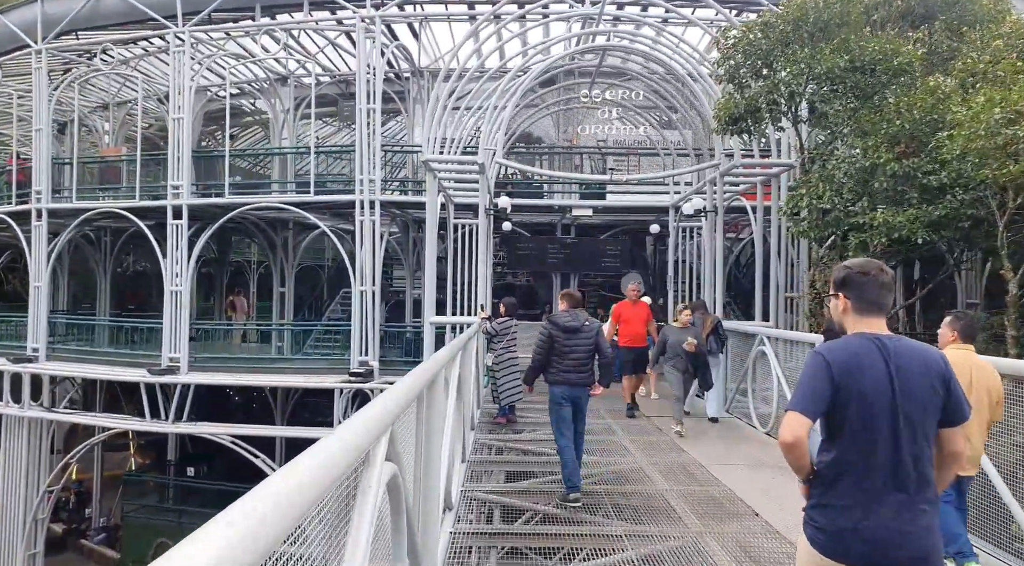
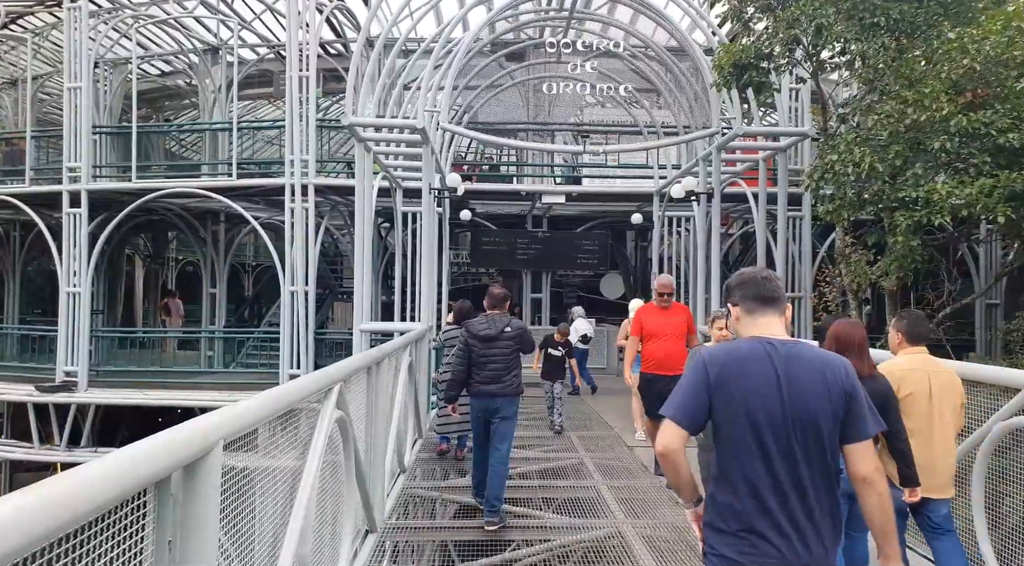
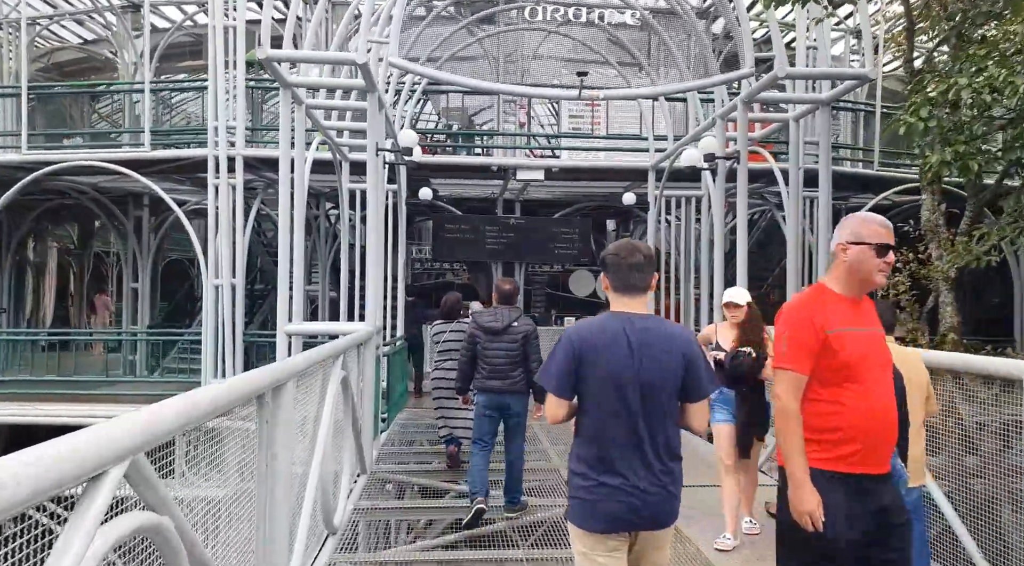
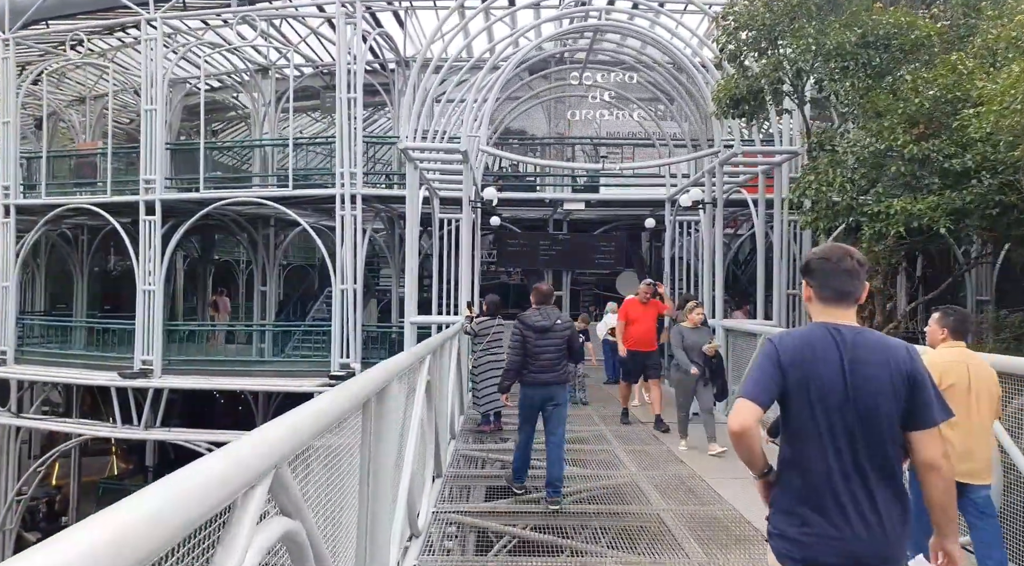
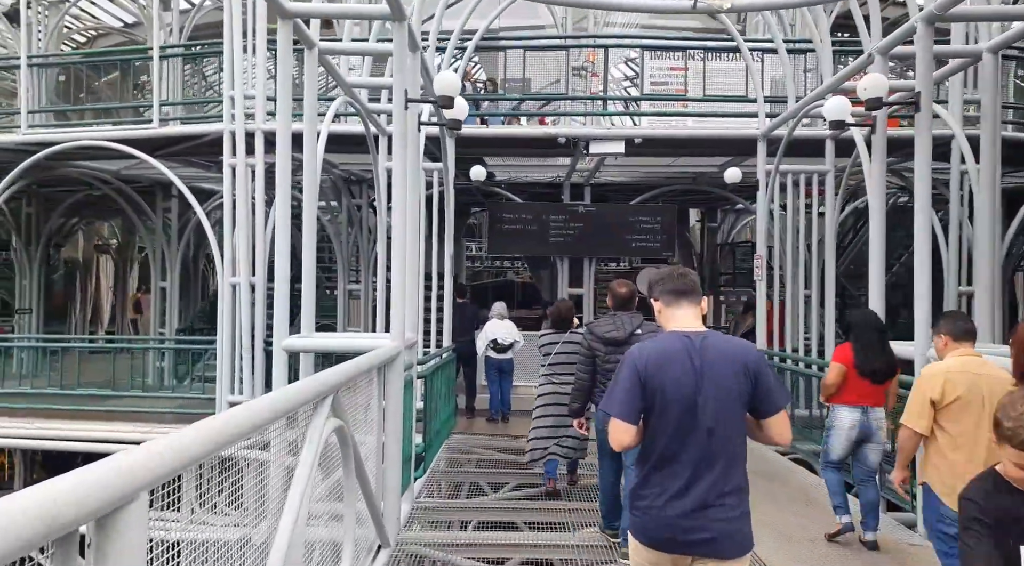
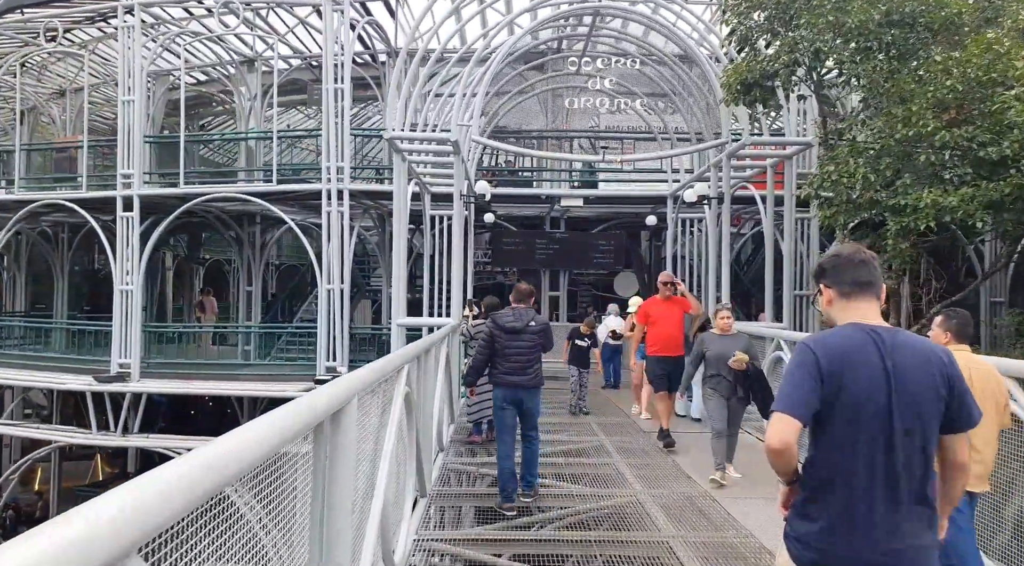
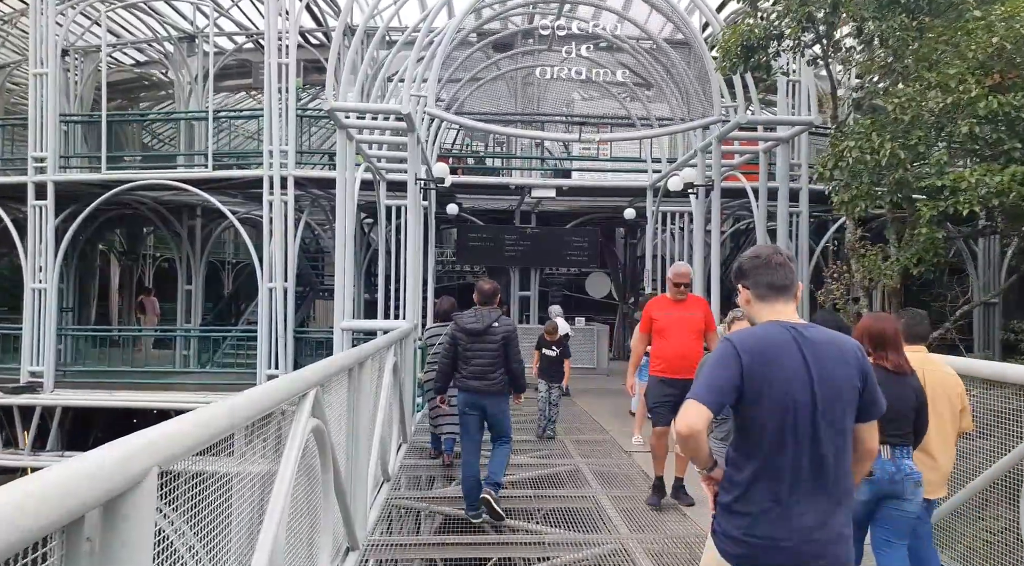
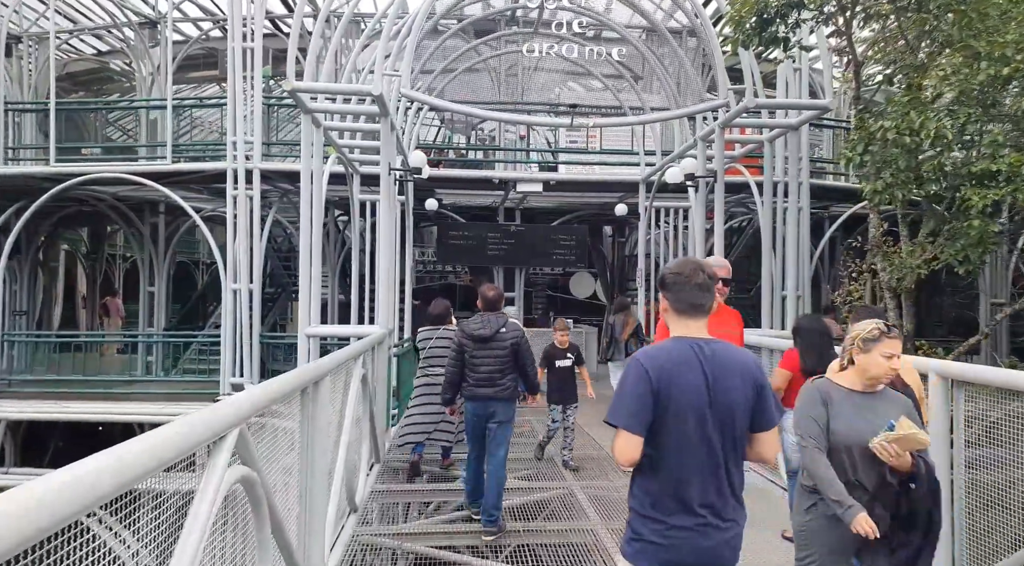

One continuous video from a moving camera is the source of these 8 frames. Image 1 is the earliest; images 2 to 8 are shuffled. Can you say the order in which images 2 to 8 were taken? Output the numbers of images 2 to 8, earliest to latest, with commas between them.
4, 6, 2, 7, 8, 3, 5
